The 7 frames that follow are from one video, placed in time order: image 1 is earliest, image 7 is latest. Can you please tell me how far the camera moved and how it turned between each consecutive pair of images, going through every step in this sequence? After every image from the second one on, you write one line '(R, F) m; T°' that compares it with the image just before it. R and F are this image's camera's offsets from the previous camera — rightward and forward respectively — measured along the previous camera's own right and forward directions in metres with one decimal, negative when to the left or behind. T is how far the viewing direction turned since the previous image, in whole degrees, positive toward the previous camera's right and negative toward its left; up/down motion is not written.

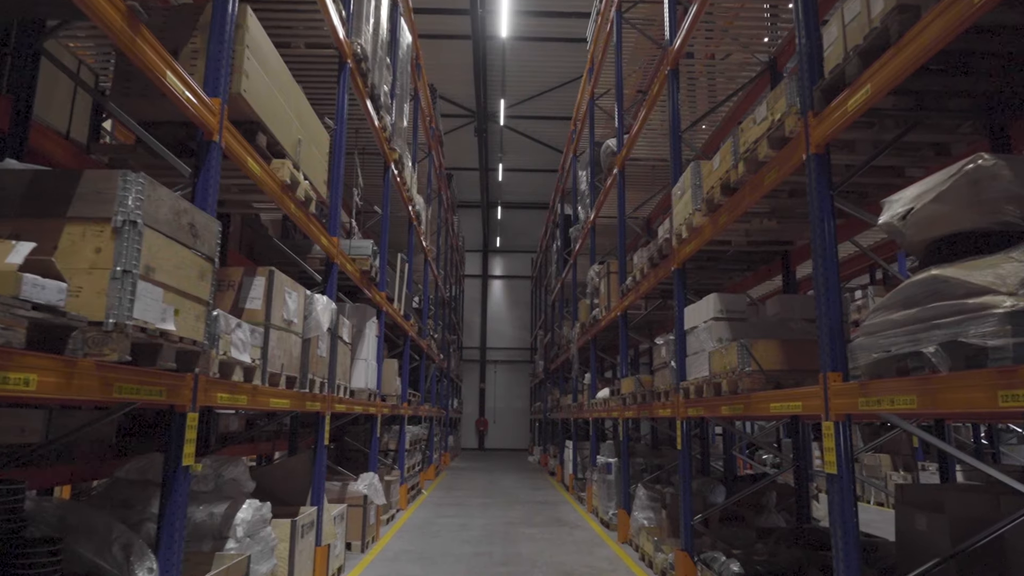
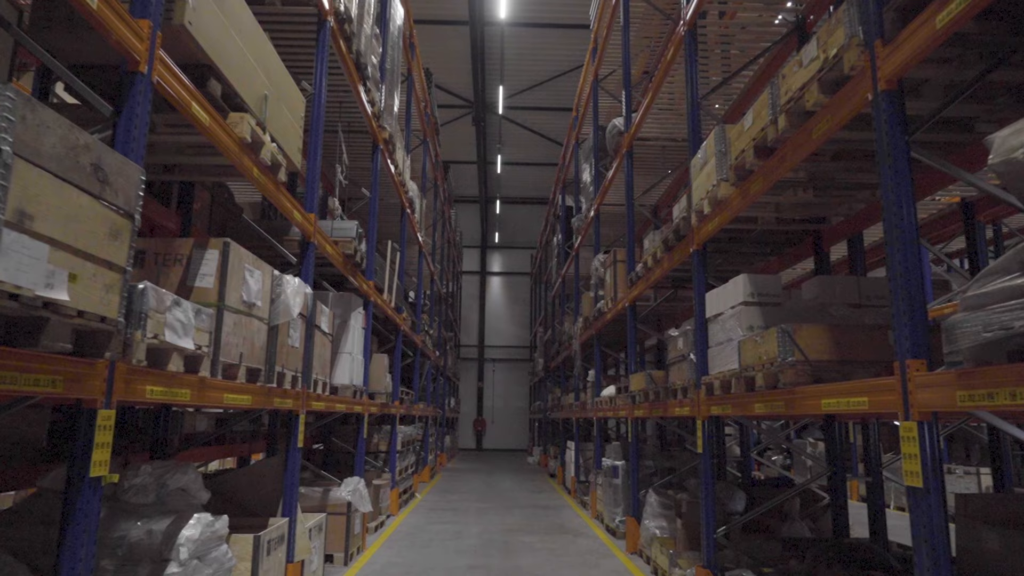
(0.0, +0.6) m; 0°
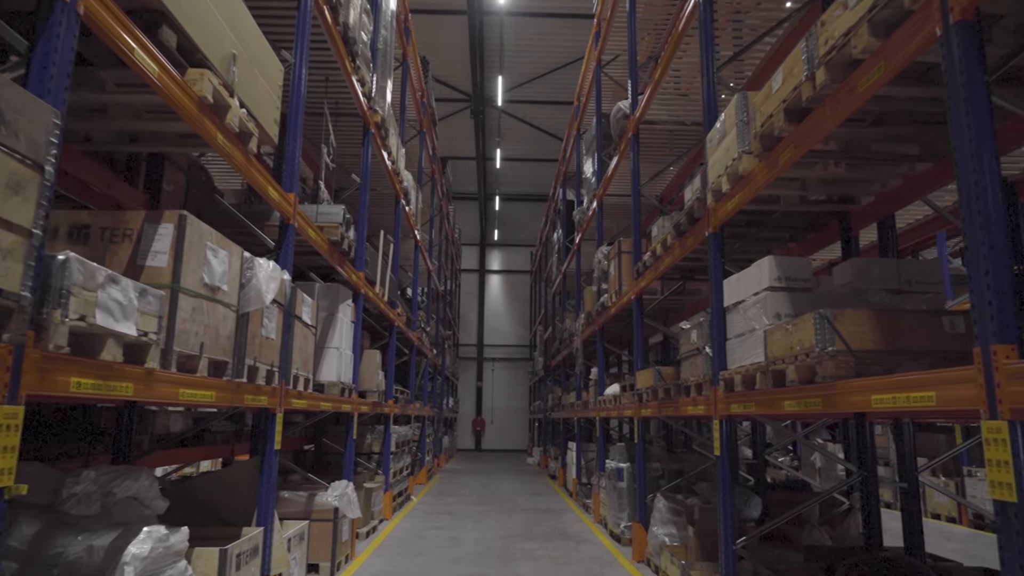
(0.0, +0.5) m; 0°
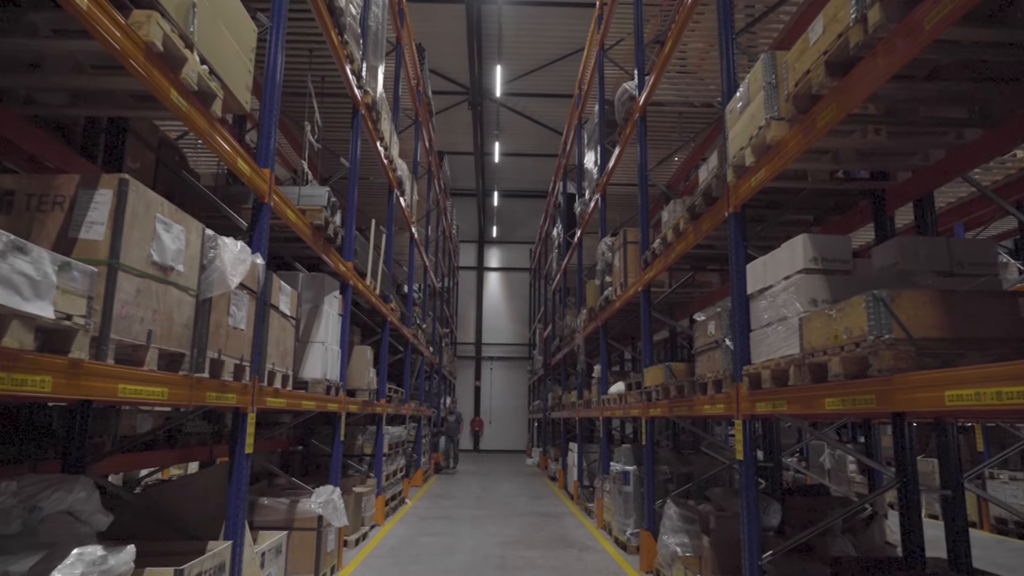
(0.0, +0.5) m; 0°
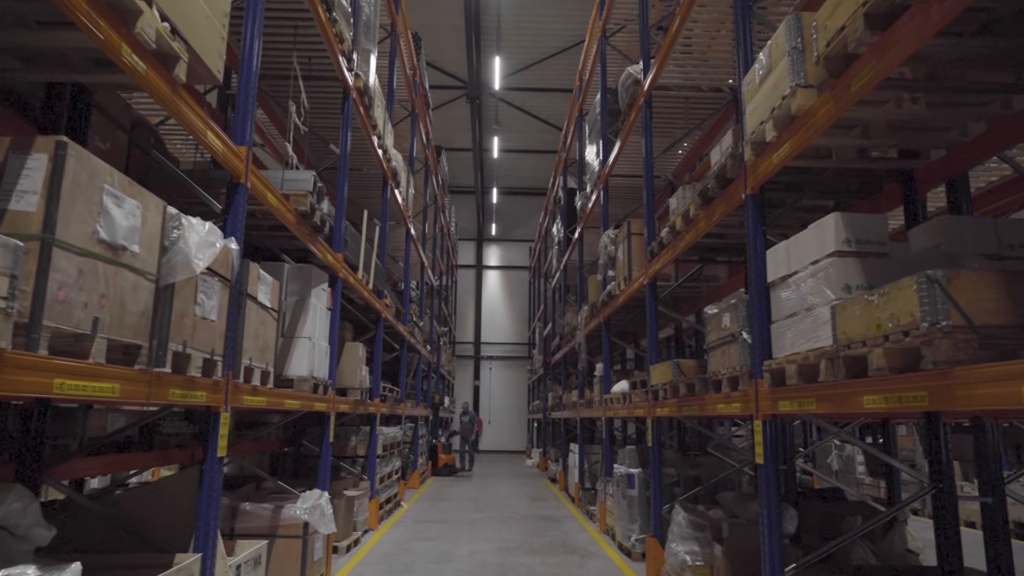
(0.0, +0.4) m; 0°
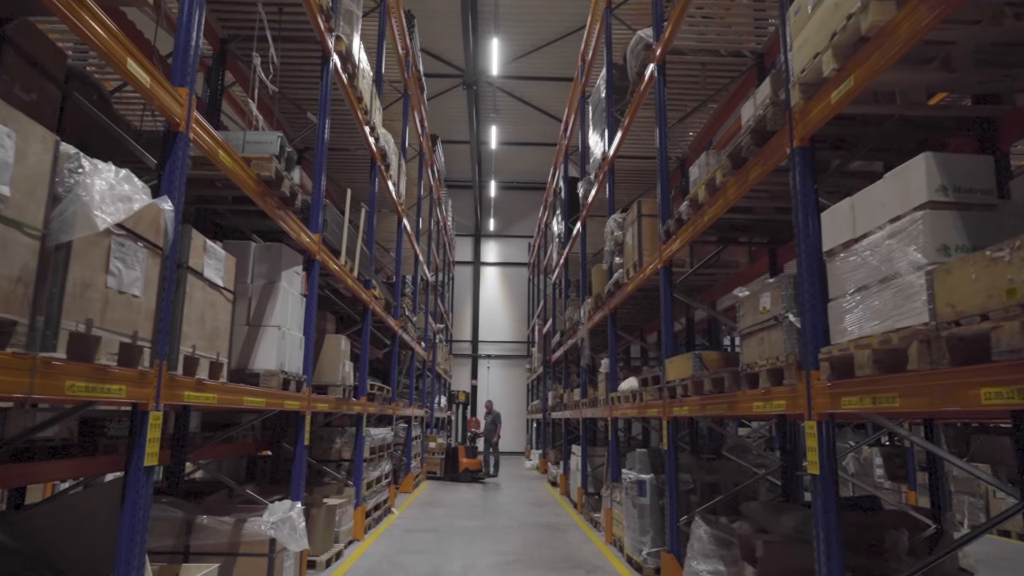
(0.0, +0.7) m; 0°
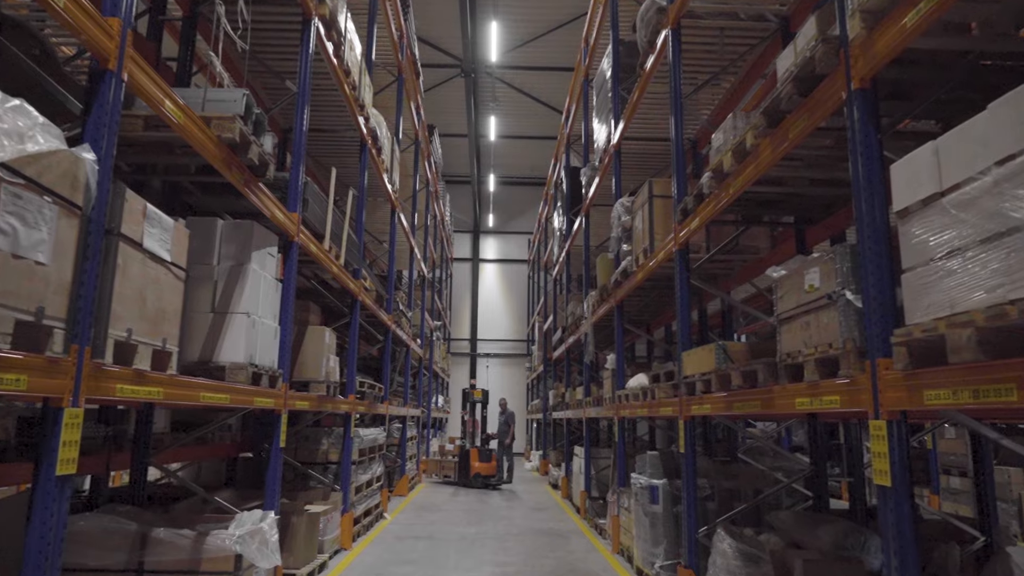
(0.0, +0.6) m; 0°
